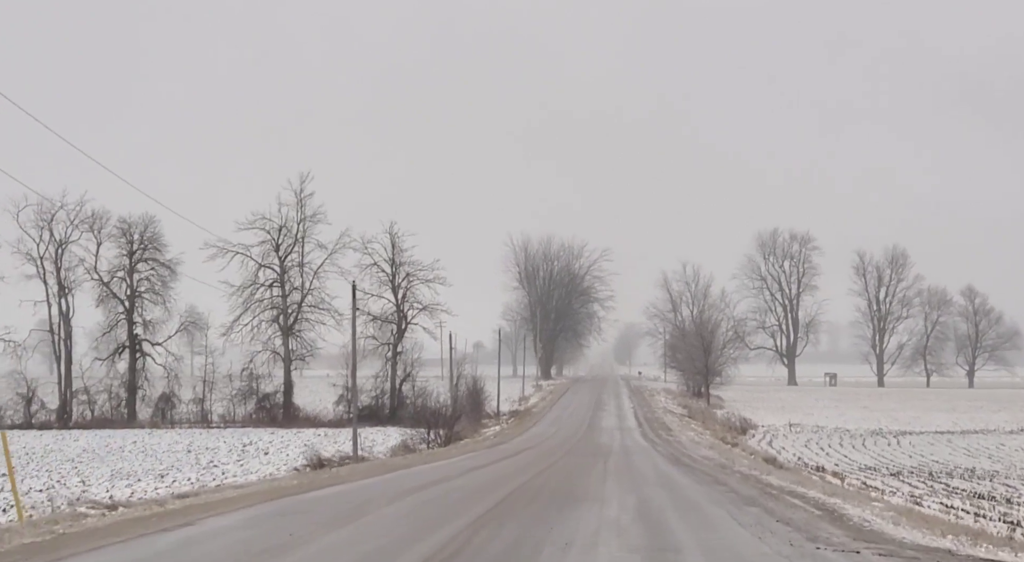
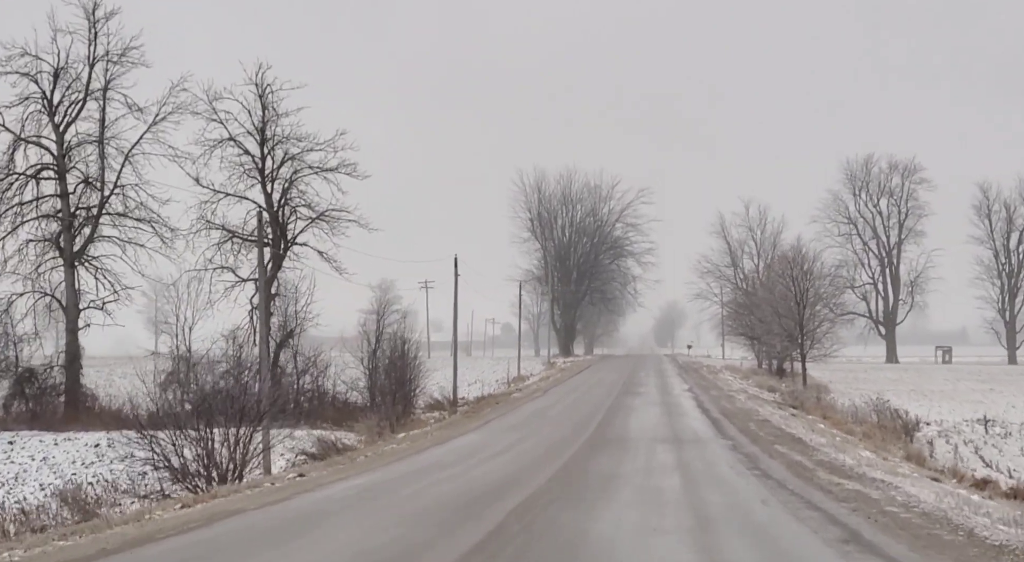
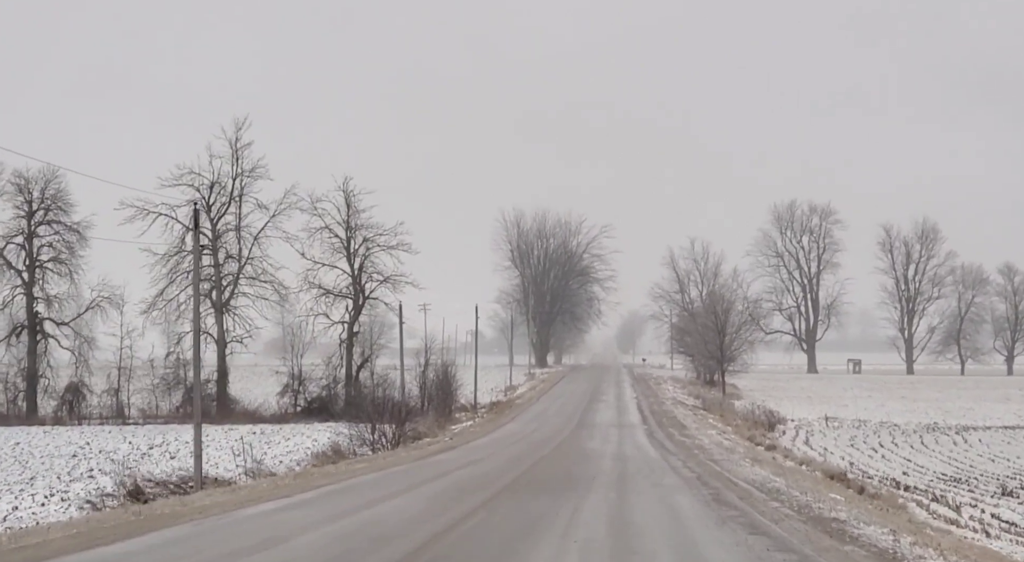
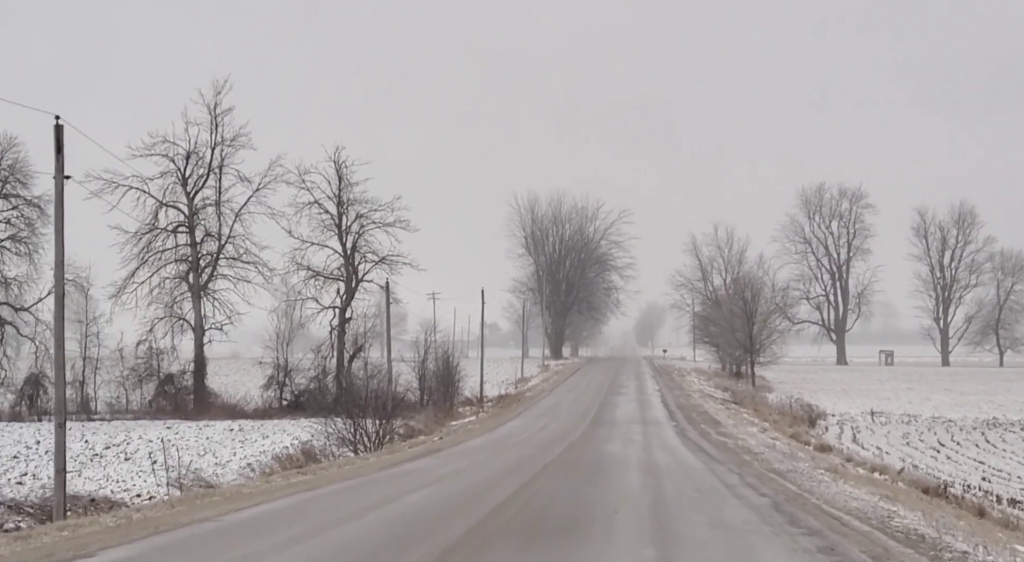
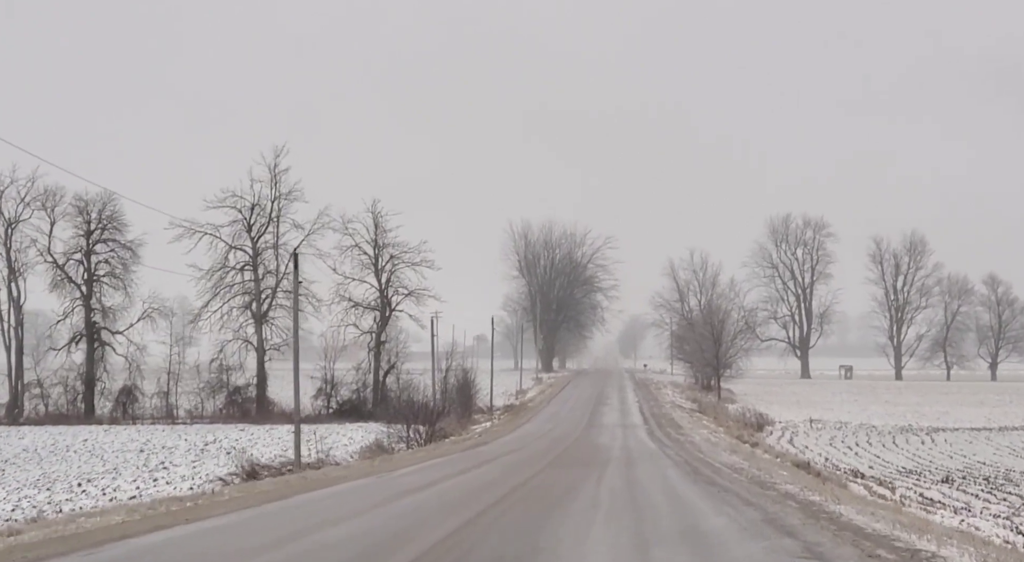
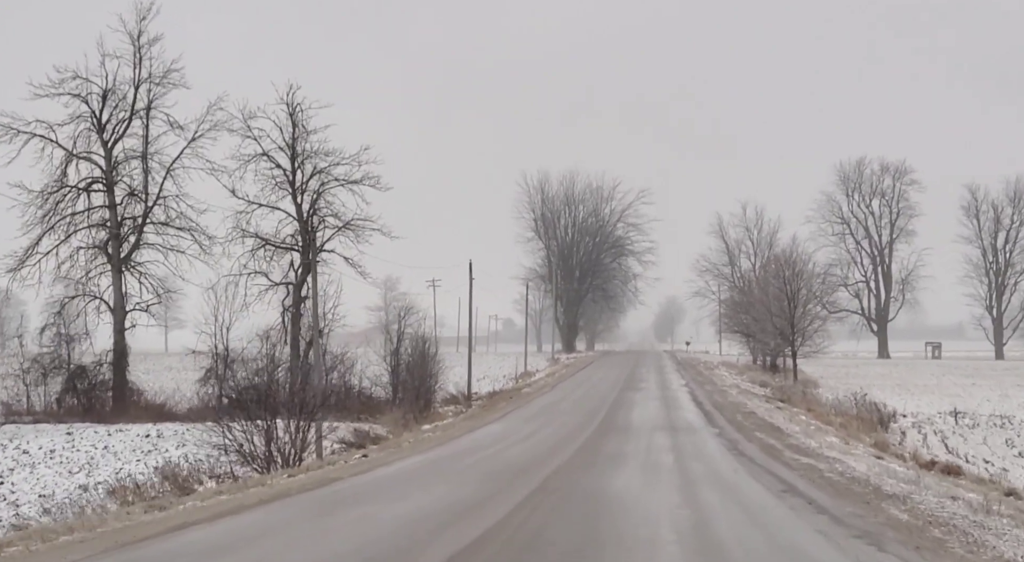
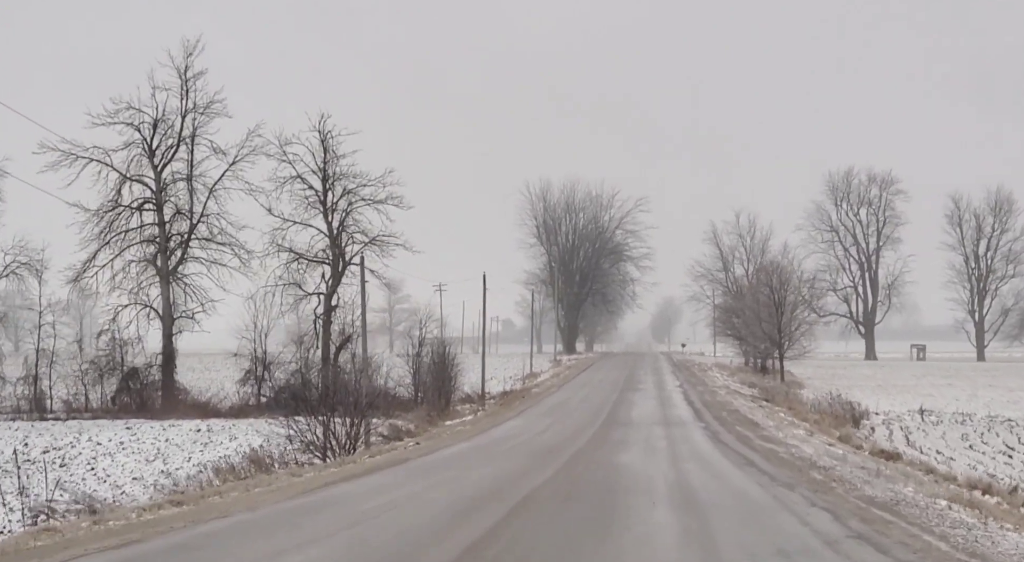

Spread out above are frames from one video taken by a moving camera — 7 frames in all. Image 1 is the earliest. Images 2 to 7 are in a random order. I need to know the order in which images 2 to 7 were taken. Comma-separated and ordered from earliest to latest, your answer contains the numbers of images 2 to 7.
5, 3, 4, 7, 6, 2
